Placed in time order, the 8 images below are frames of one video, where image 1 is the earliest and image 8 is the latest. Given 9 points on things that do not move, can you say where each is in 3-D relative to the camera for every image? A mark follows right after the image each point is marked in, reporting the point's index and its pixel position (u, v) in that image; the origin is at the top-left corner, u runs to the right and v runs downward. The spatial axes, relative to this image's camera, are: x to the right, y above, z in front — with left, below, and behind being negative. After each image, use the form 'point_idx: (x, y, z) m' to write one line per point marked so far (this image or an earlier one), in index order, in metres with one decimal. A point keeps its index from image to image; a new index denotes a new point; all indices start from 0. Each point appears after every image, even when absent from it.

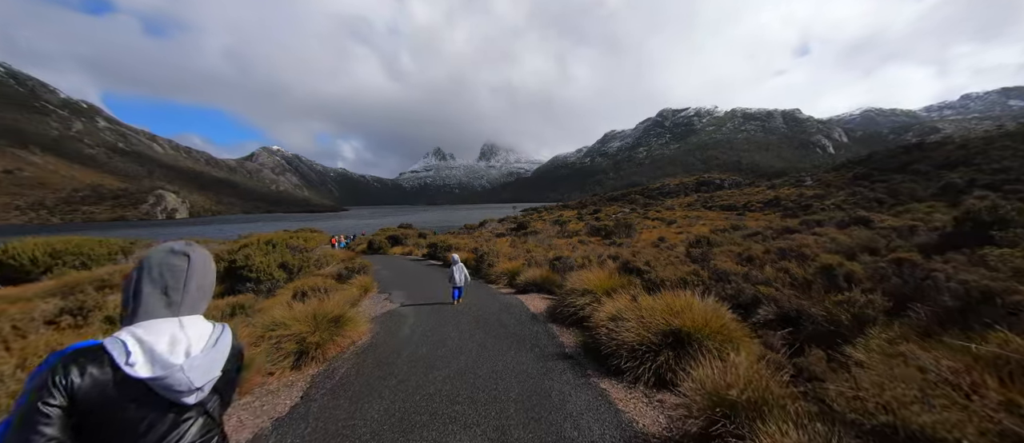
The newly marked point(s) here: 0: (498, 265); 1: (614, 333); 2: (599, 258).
0: (-0.6, -1.9, +14.9) m
1: (+1.5, -1.6, +5.1) m
2: (+3.8, -1.6, +15.9) m
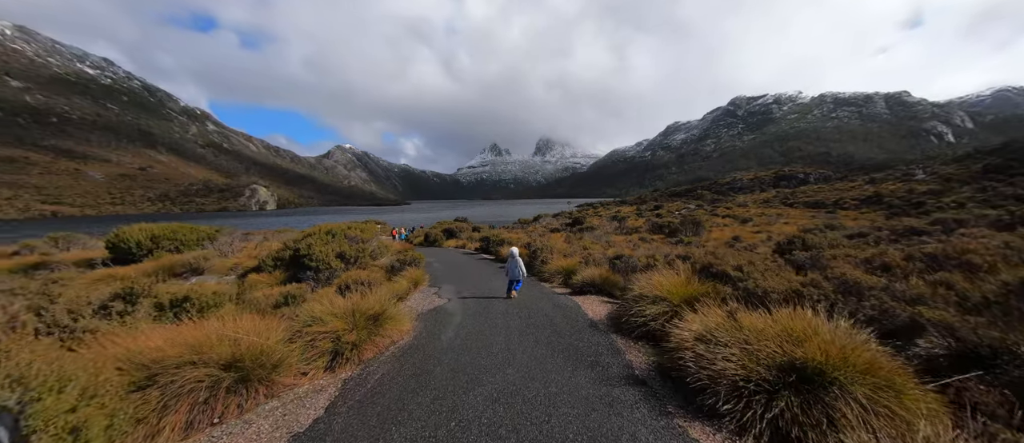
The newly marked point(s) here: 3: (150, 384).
0: (+1.6, -1.6, +13.9) m
1: (+2.1, -1.5, +3.9) m
2: (+6.0, -1.4, +14.2) m
3: (-3.8, -1.7, +3.7) m
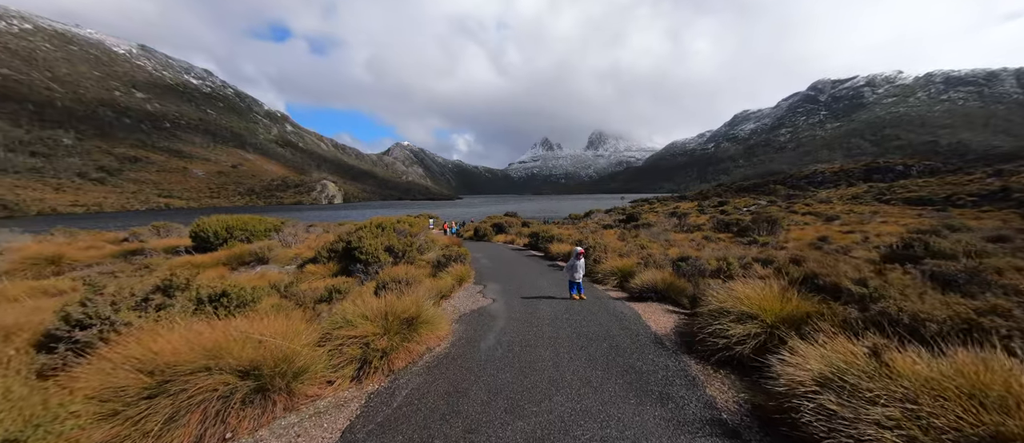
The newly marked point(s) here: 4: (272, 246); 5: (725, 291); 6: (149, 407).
0: (+3.4, -1.5, +12.7) m
1: (+2.5, -1.5, +2.8) m
2: (+7.9, -1.3, +12.4) m
3: (-3.3, -1.6, +3.4) m
4: (-11.4, -1.1, +16.8) m
5: (+3.7, -1.2, +6.2) m
6: (-3.3, -1.7, +3.2) m
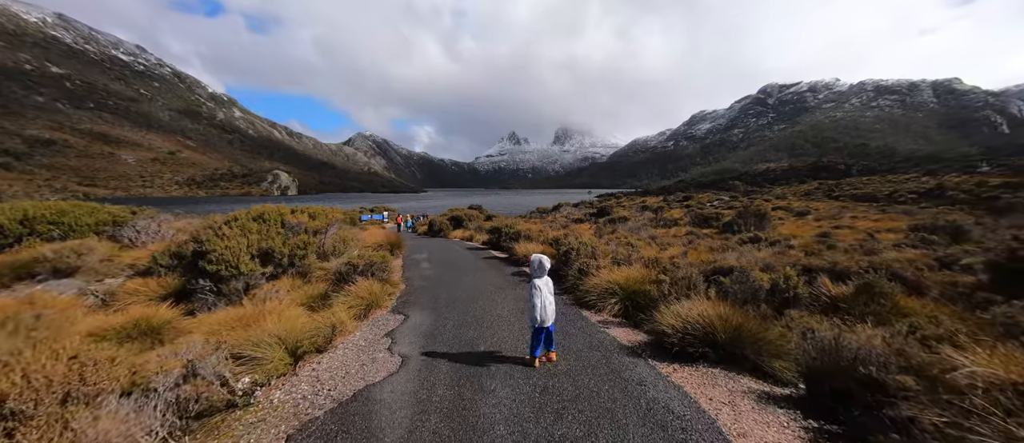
0: (+2.1, -1.3, +8.5) m
1: (+2.1, -1.5, -1.6) m
2: (+6.5, -1.1, +8.6) m
3: (-3.8, -1.5, -1.5) m
4: (-13.0, -0.8, +11.0) m
5: (+3.0, -1.1, +2.0) m
6: (-3.7, -1.6, -1.6) m
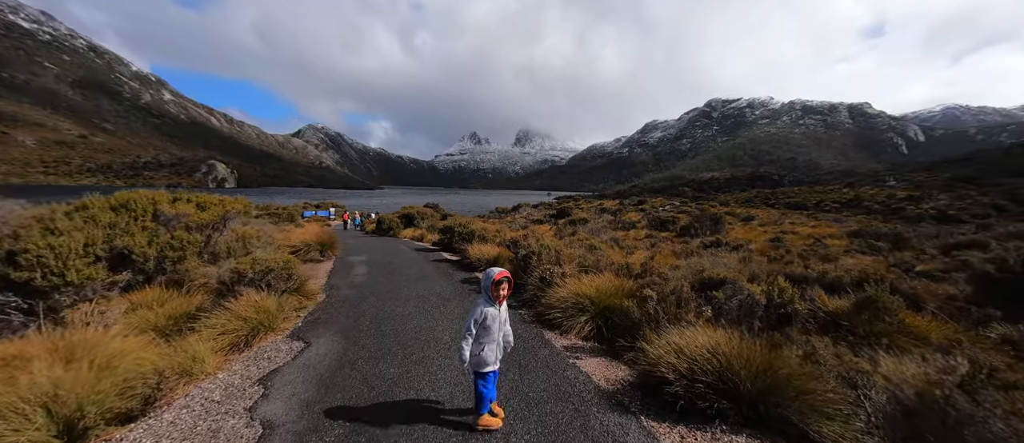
0: (+1.0, -1.3, +6.9) m
1: (+2.2, -1.4, -3.0) m
2: (+5.4, -1.2, +7.6) m
3: (-3.6, -1.4, -3.6) m
4: (-14.3, -0.5, +7.8) m
5: (+2.7, -1.1, +0.6) m
6: (-3.6, -1.5, -3.7) m
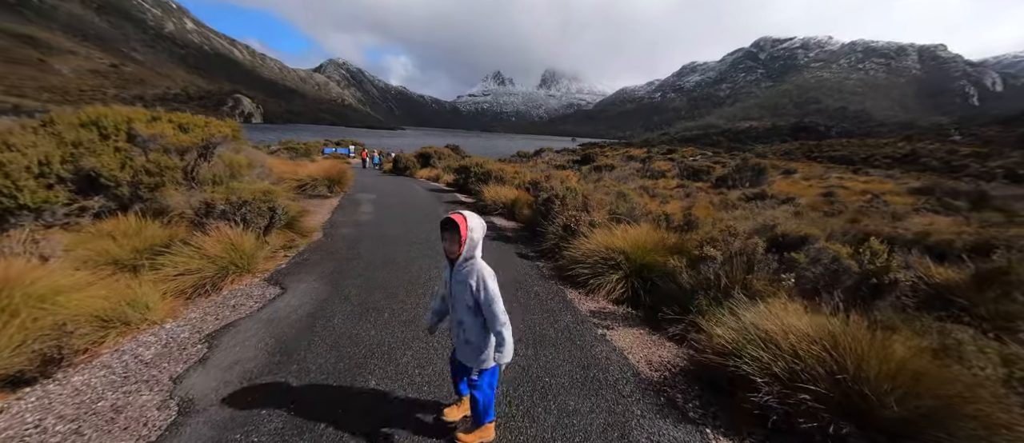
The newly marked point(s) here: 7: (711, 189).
0: (+1.3, -0.2, +5.8) m
1: (+1.9, -2.0, -4.1) m
2: (+5.8, -0.3, +6.1) m
3: (-4.0, -1.7, -4.4) m
4: (-13.8, +1.3, +7.3) m
5: (+2.6, -1.1, -0.6) m
6: (-3.9, -1.9, -4.5) m
7: (+11.2, +1.8, +19.8) m
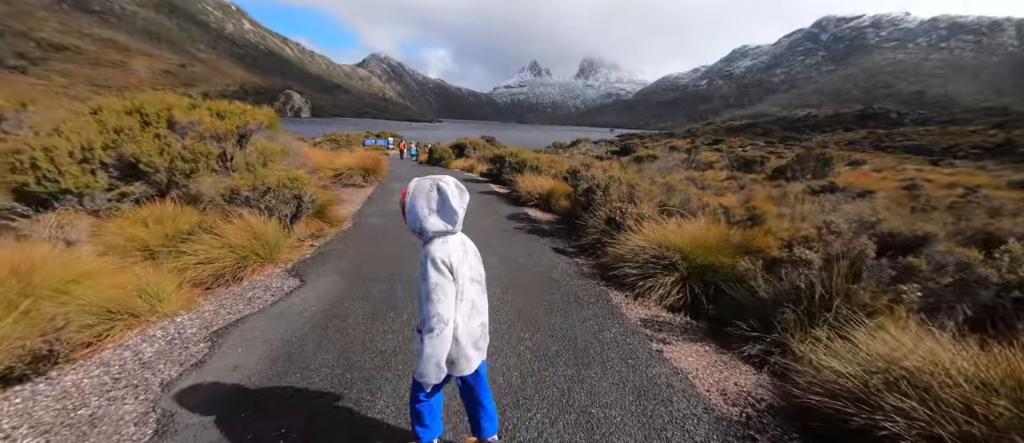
0: (+1.9, -0.1, +5.0) m
1: (+1.4, -2.1, -4.8) m
2: (+6.3, -0.2, +5.0) m
3: (-4.4, -1.8, -4.5) m
4: (-13.1, +1.7, +8.0) m
5: (+2.5, -1.2, -1.4) m
6: (-4.4, -1.9, -4.6) m
7: (+13.1, +2.0, +18.0) m
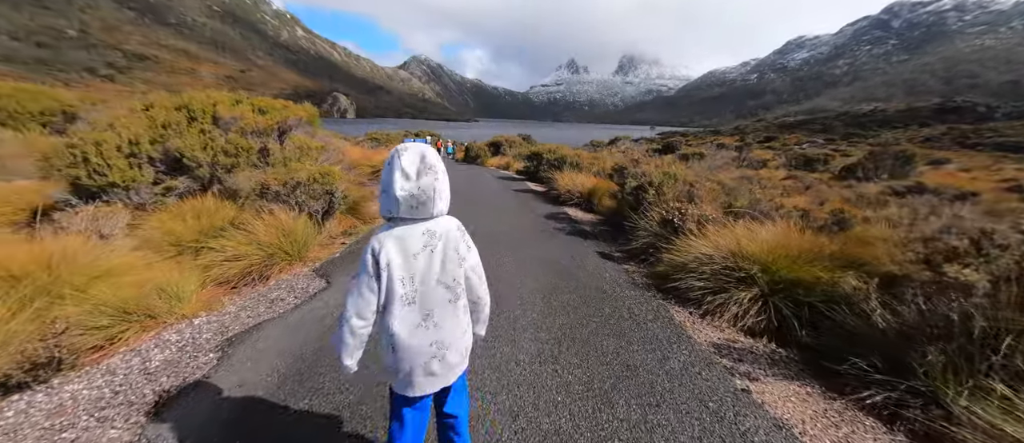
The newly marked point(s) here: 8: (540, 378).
0: (+2.4, -0.2, +4.3) m
1: (+1.0, -2.1, -5.4) m
2: (+6.8, -0.4, +3.8) m
3: (-4.8, -1.7, -4.6) m
4: (-12.2, +1.9, +8.7) m
5: (+2.4, -1.2, -2.1) m
6: (-4.8, -1.8, -4.7) m
7: (+14.8, +1.8, +16.1) m
8: (+0.2, -1.1, +2.5) m
